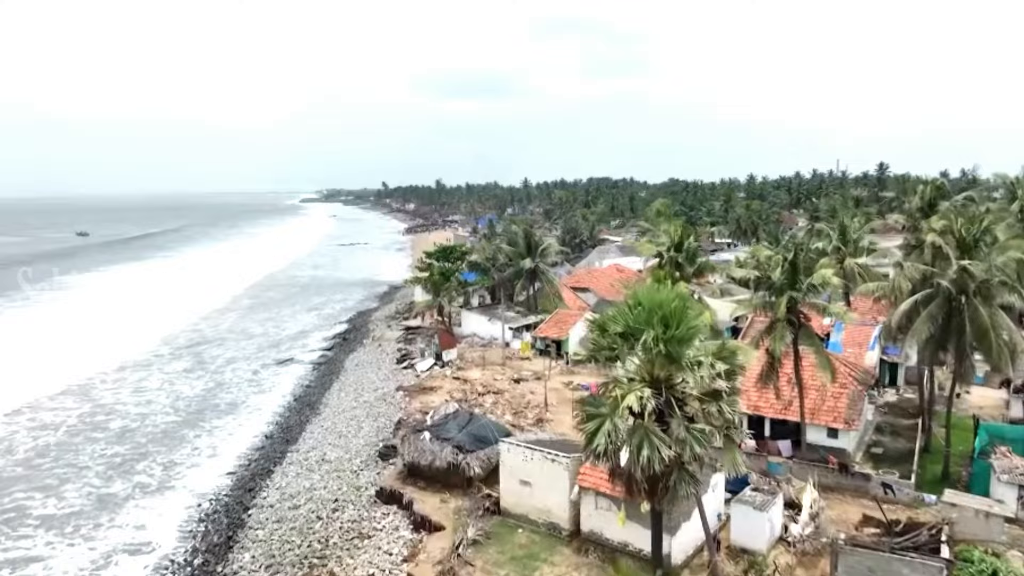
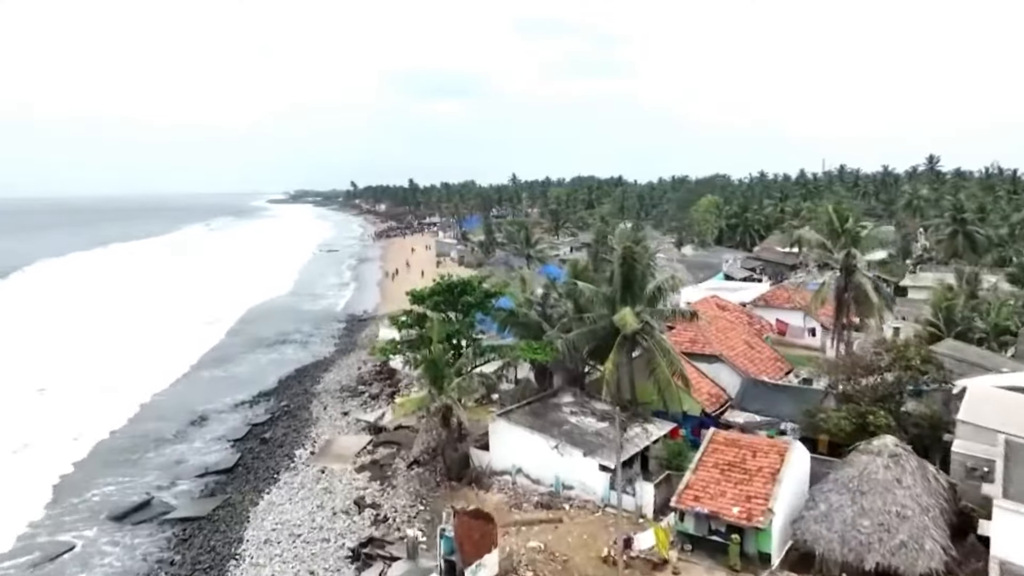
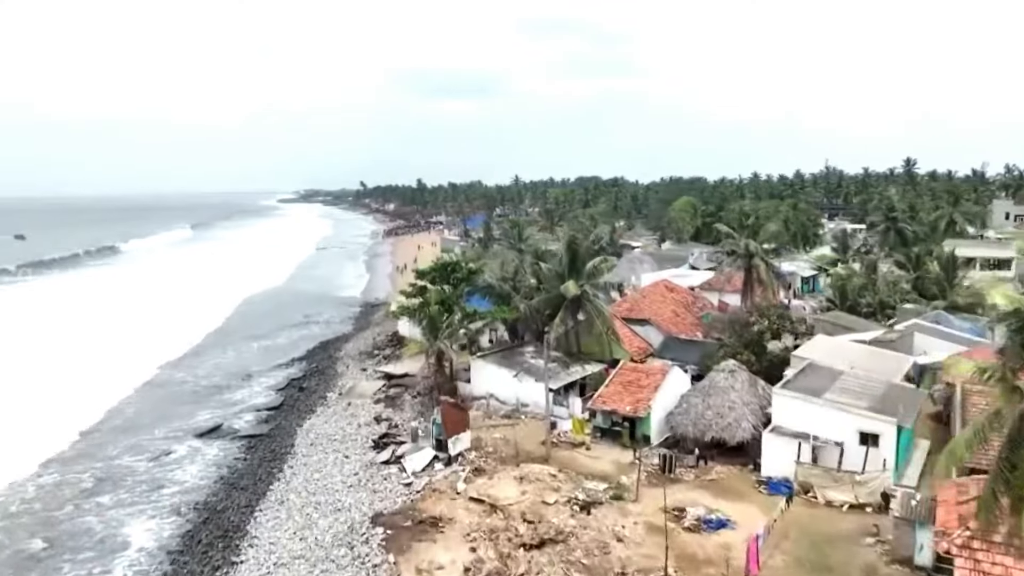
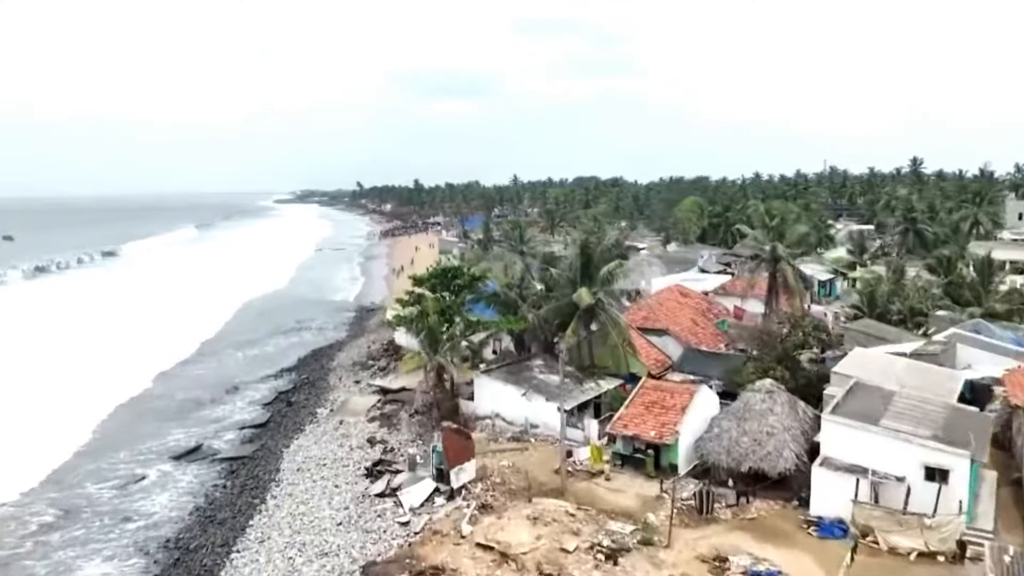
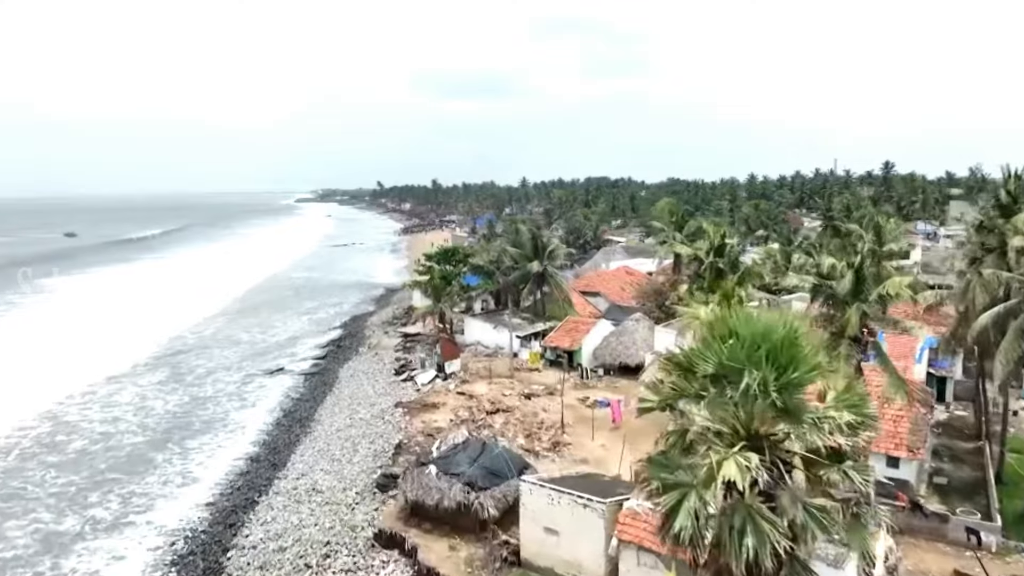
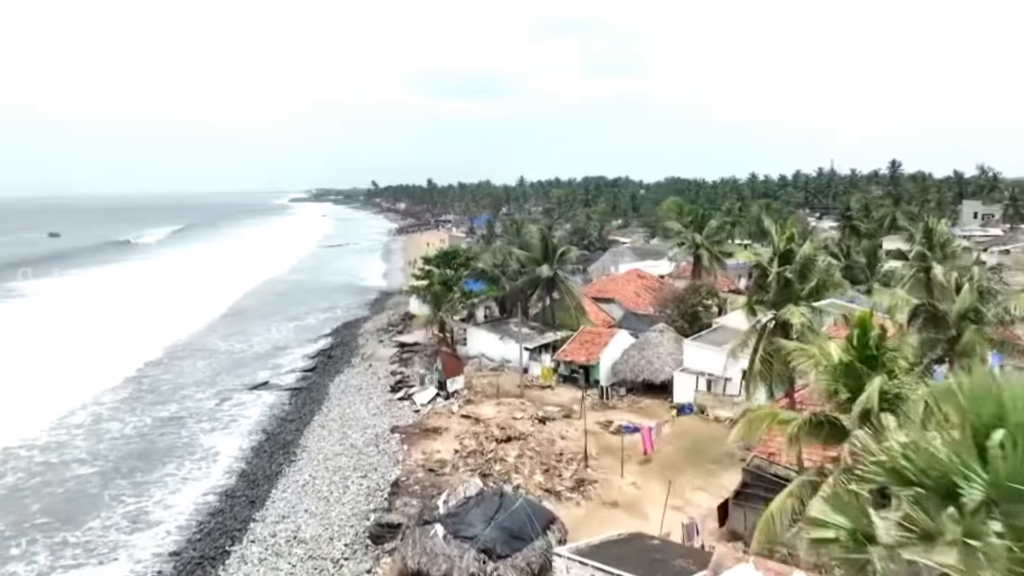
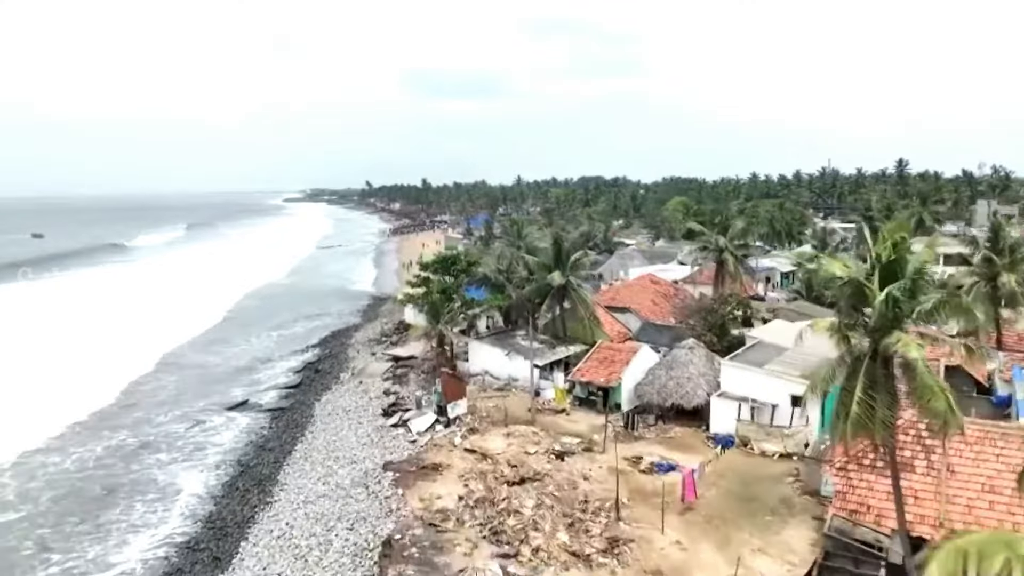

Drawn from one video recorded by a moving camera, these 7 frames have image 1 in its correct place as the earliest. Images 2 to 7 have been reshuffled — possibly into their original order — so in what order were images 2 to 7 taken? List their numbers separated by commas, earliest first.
5, 6, 7, 3, 4, 2
